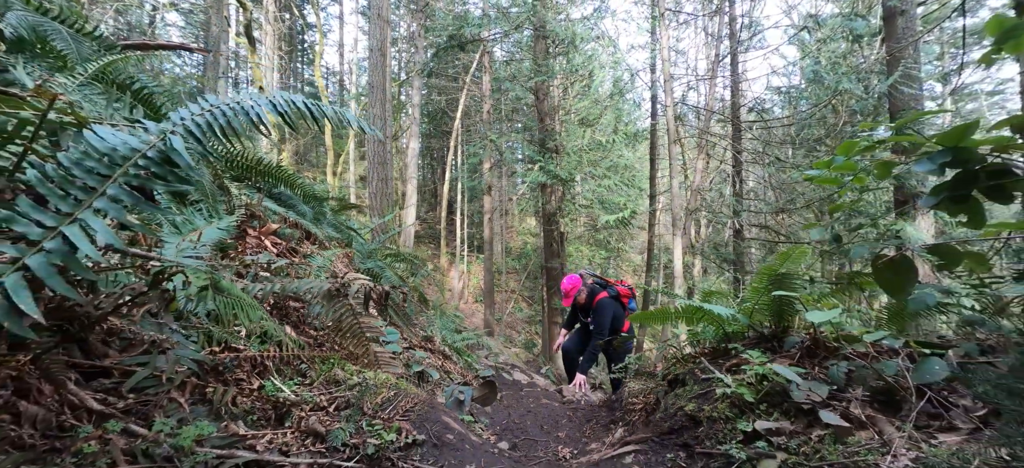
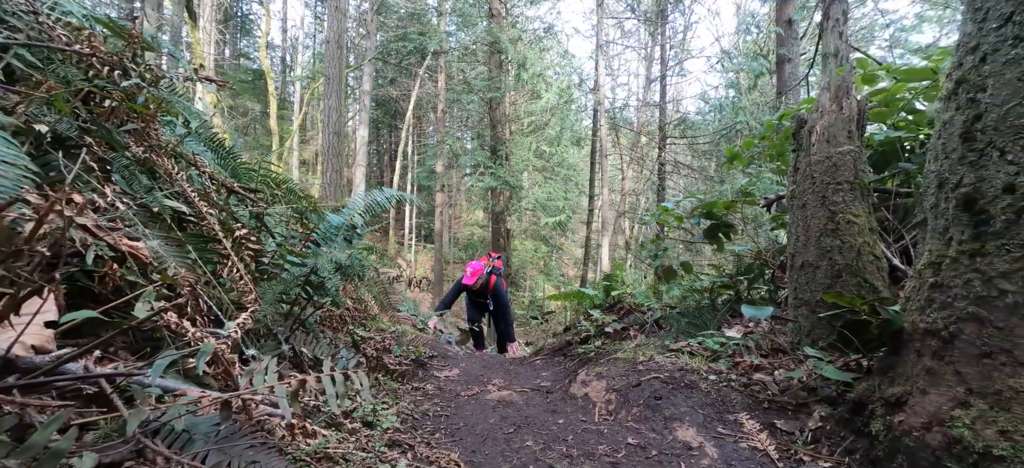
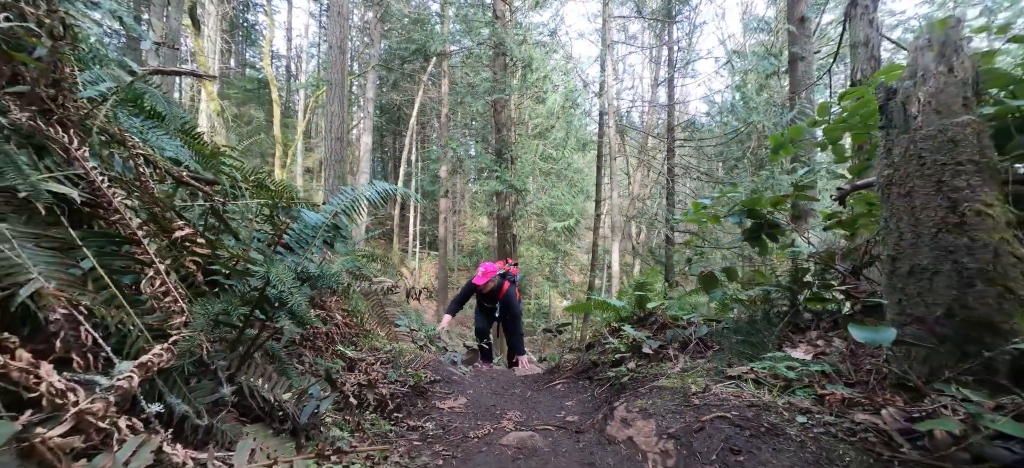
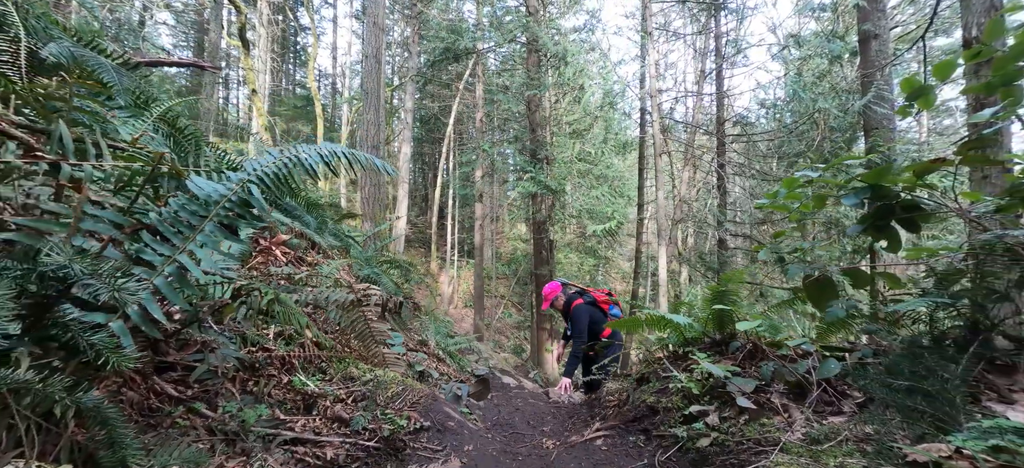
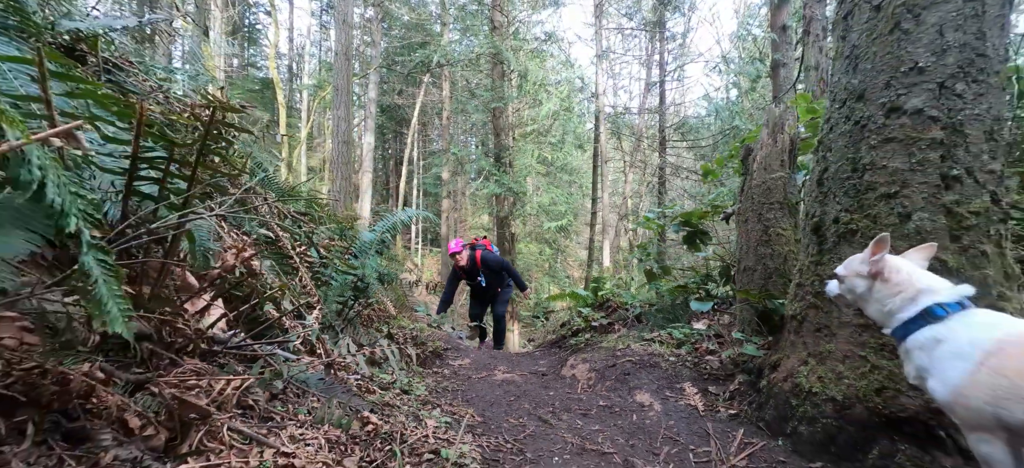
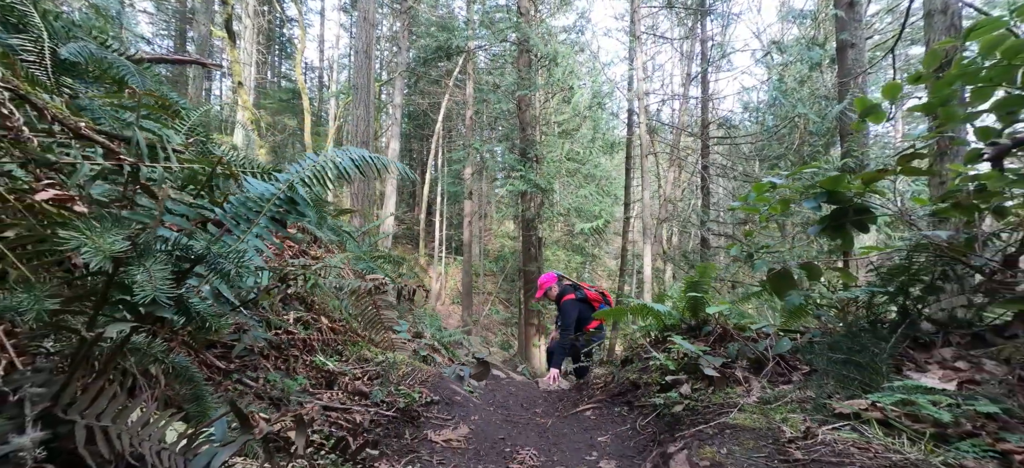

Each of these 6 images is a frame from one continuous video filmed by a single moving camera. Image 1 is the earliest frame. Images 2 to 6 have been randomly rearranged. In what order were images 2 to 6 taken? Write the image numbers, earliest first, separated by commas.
4, 6, 3, 2, 5
